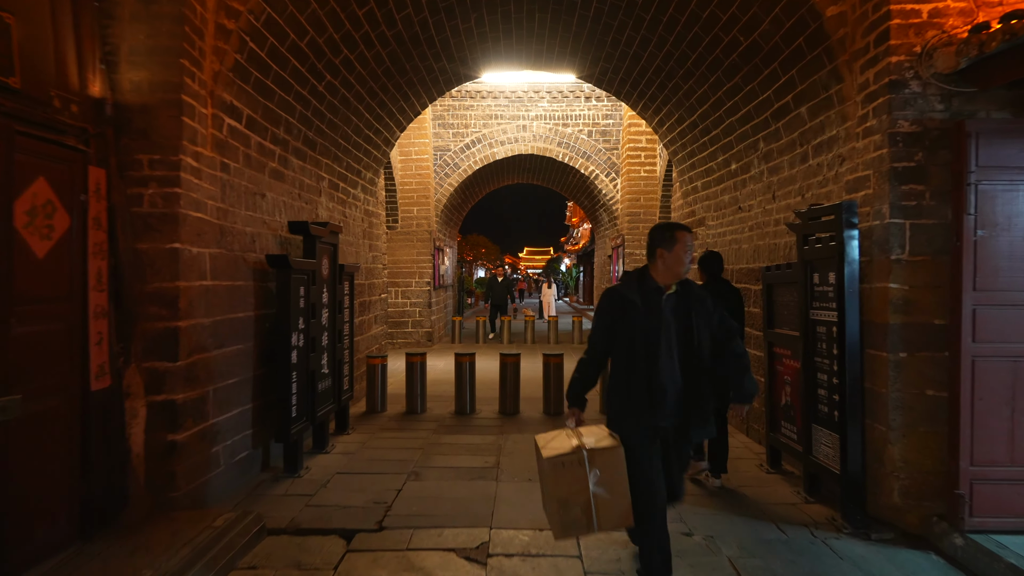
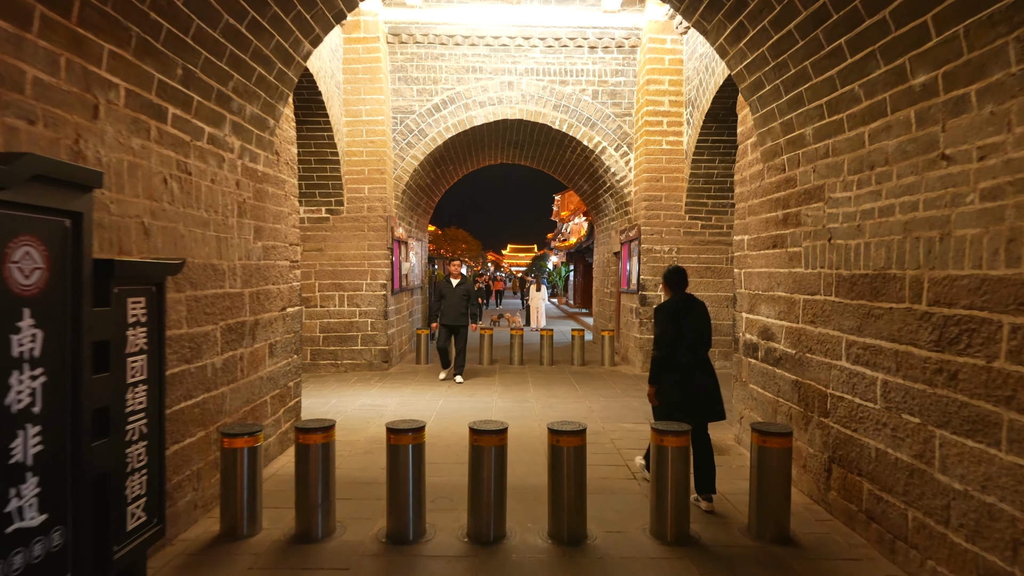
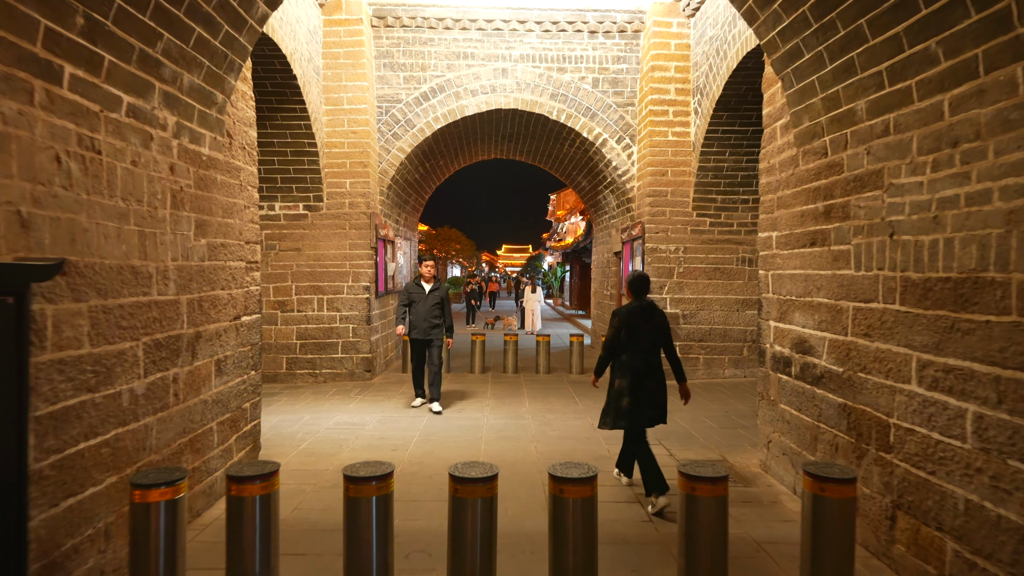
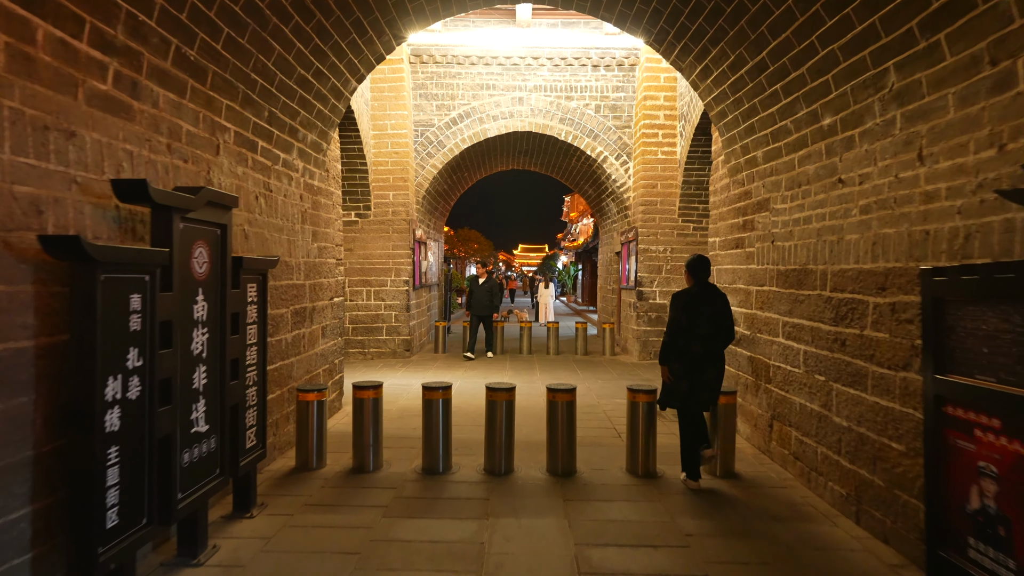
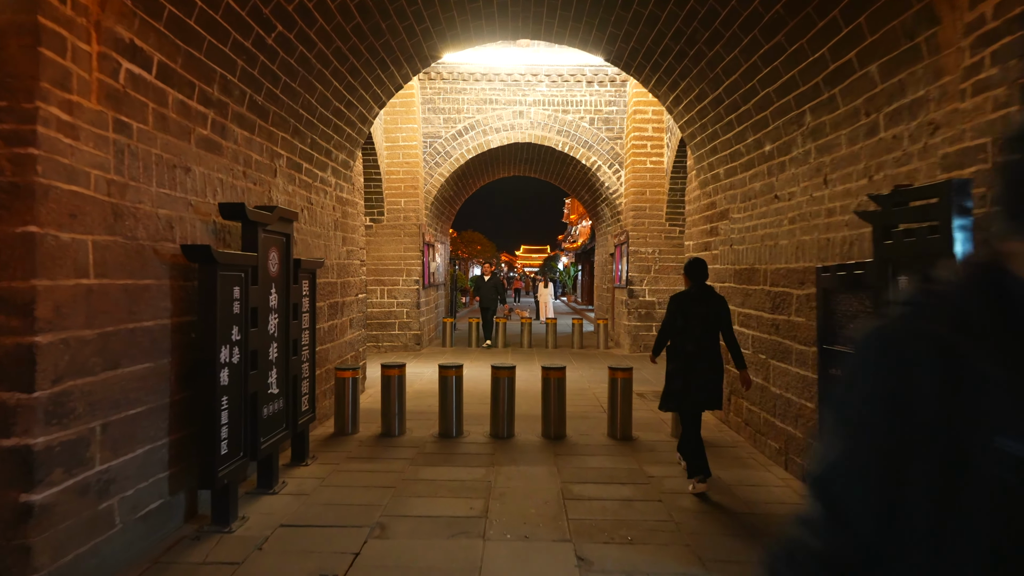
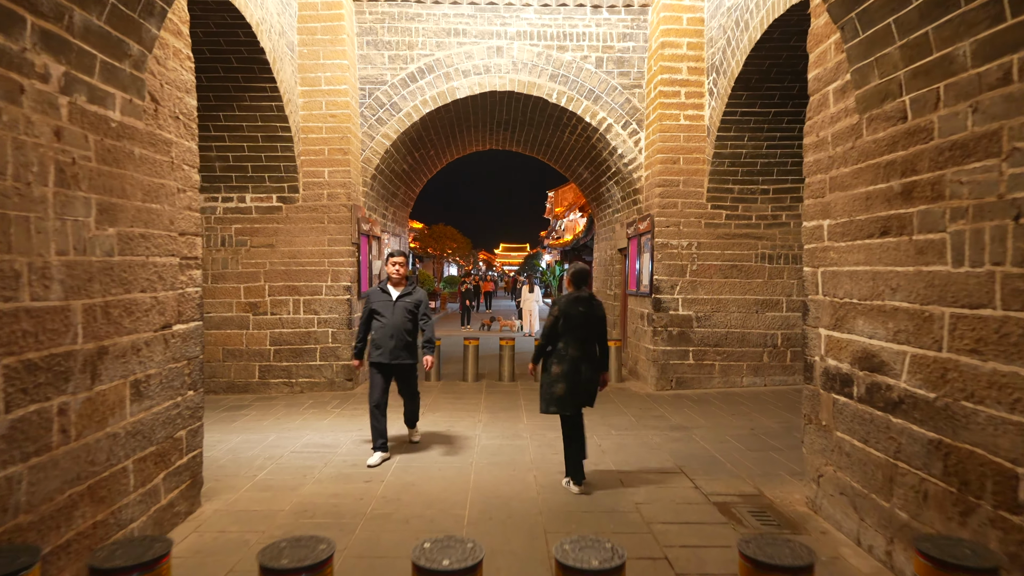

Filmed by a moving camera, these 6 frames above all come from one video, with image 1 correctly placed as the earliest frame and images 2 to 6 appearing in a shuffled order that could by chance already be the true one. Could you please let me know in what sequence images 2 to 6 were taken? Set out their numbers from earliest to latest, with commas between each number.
5, 4, 2, 3, 6
